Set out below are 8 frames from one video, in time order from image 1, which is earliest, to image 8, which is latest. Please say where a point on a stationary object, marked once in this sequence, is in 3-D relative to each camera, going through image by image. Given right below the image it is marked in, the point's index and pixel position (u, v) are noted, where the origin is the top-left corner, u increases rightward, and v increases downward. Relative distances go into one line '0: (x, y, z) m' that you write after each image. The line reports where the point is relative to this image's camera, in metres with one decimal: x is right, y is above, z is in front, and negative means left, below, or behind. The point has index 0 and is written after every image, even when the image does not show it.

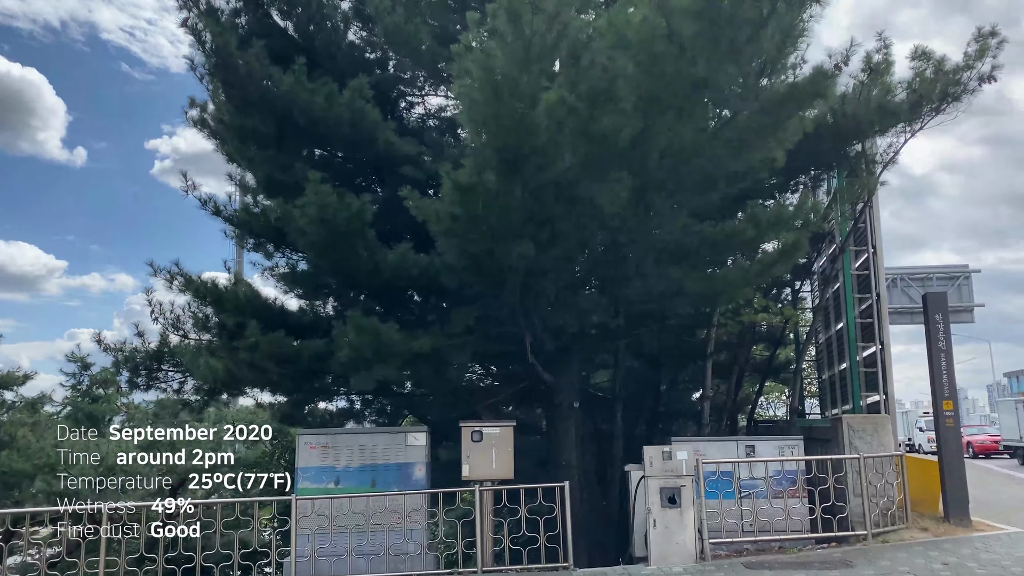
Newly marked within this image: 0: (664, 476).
0: (+1.7, -2.1, +9.4) m
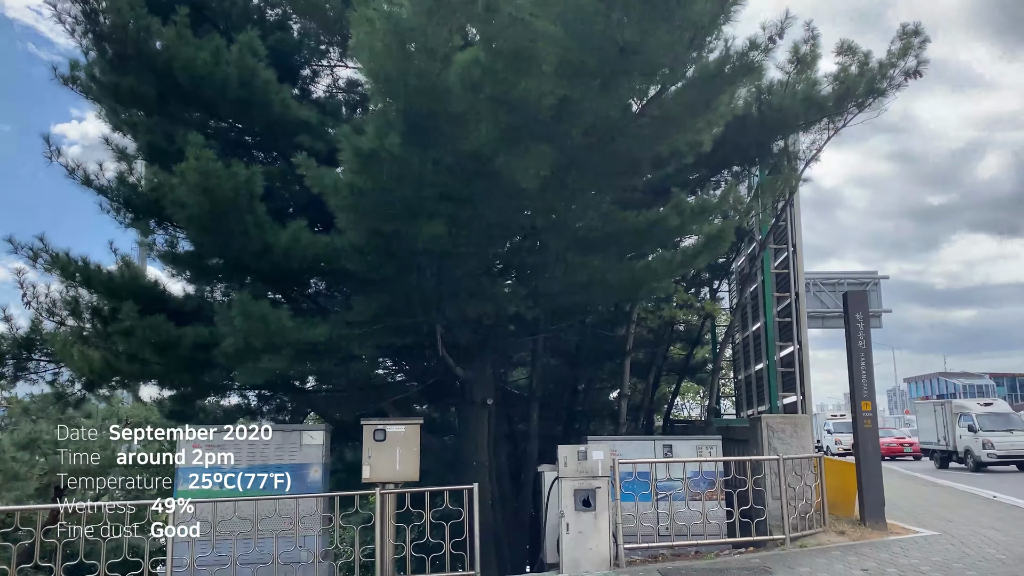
0: (+0.7, -2.0, +8.8) m
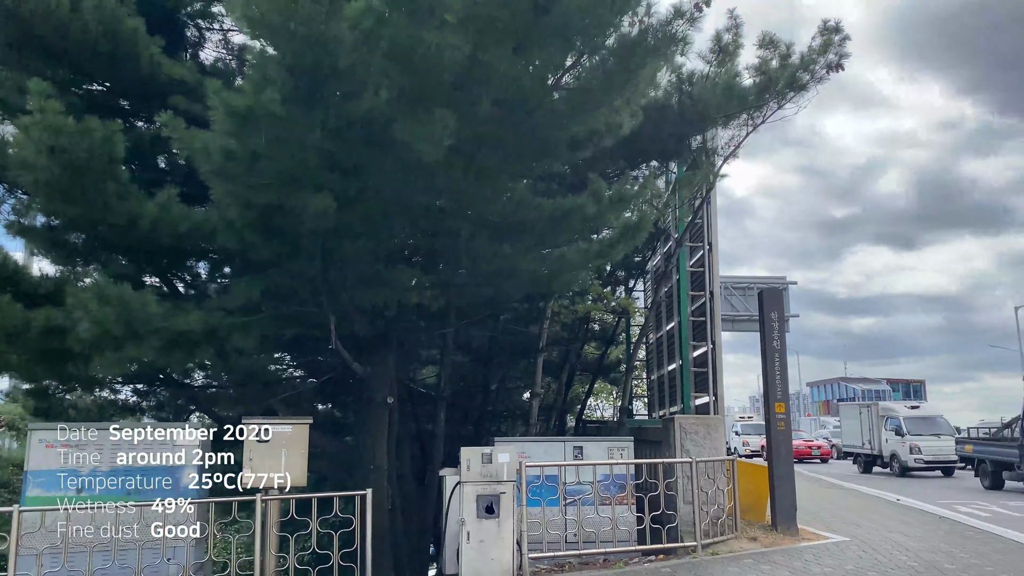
0: (-0.3, -1.9, +8.1) m
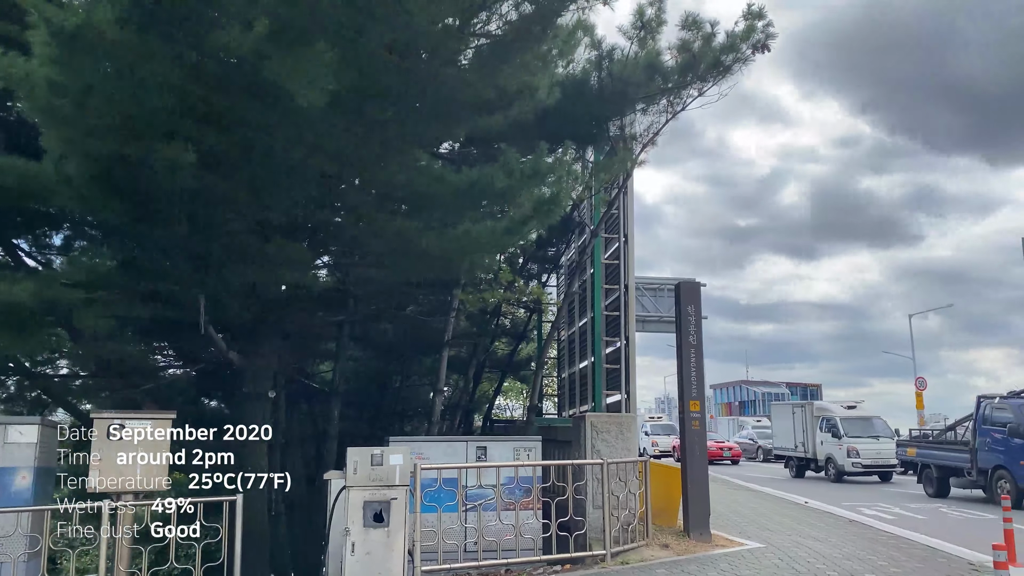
0: (-1.3, -1.7, +7.2) m
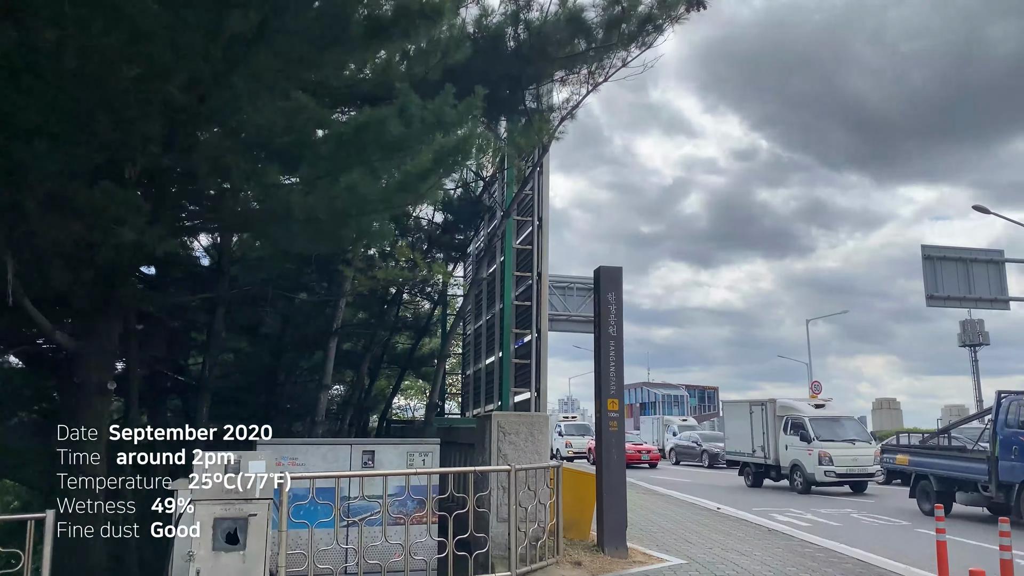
0: (-2.1, -1.5, +5.8) m
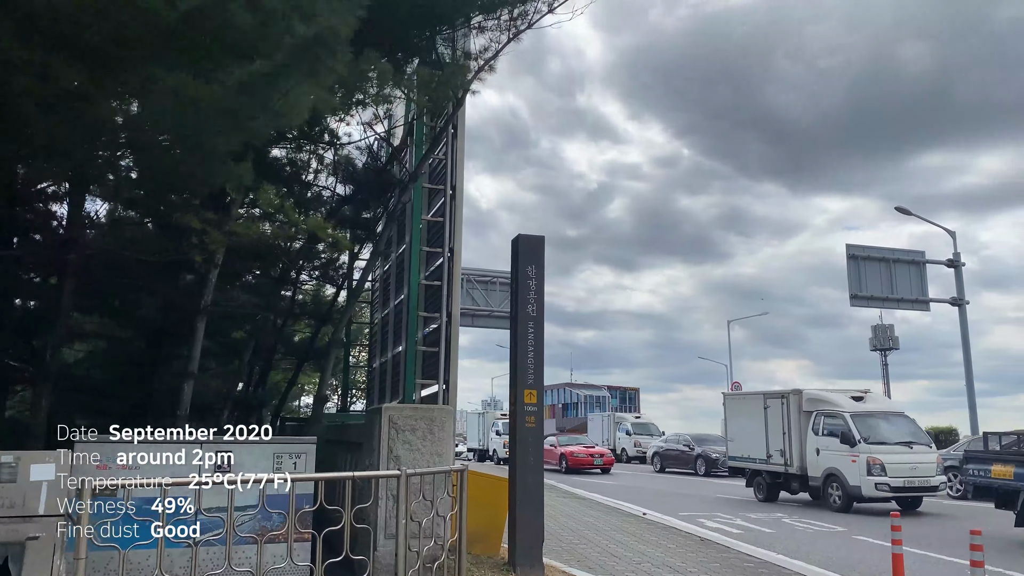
0: (-2.7, -1.2, +4.2) m
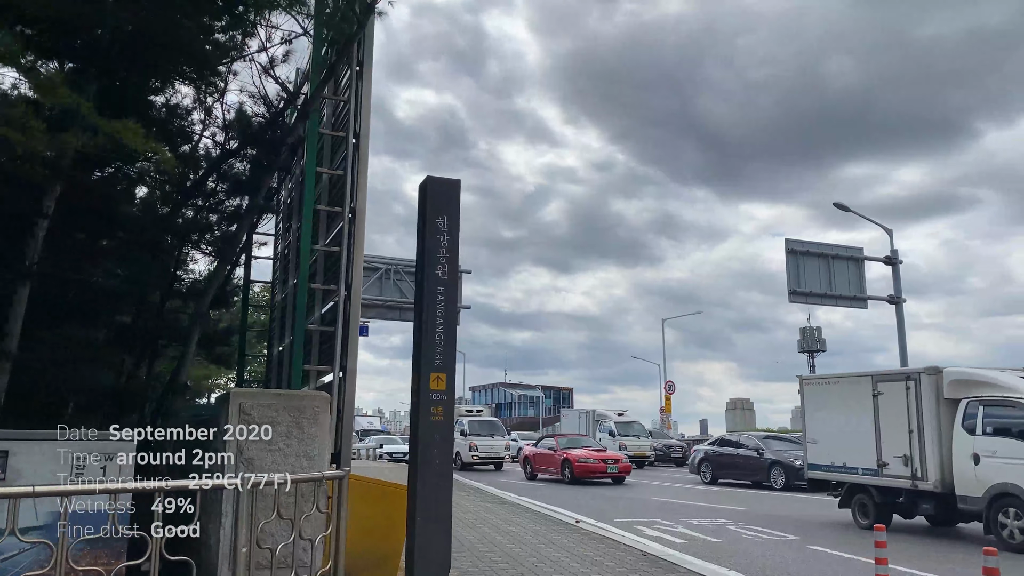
0: (-3.1, -0.8, +2.4) m
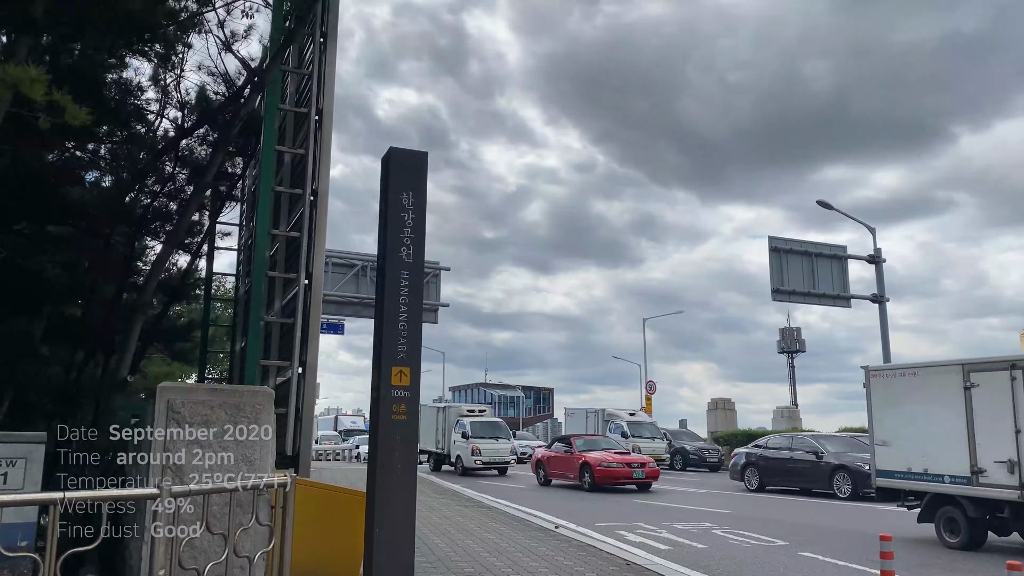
0: (-3.2, -0.7, +1.7) m
